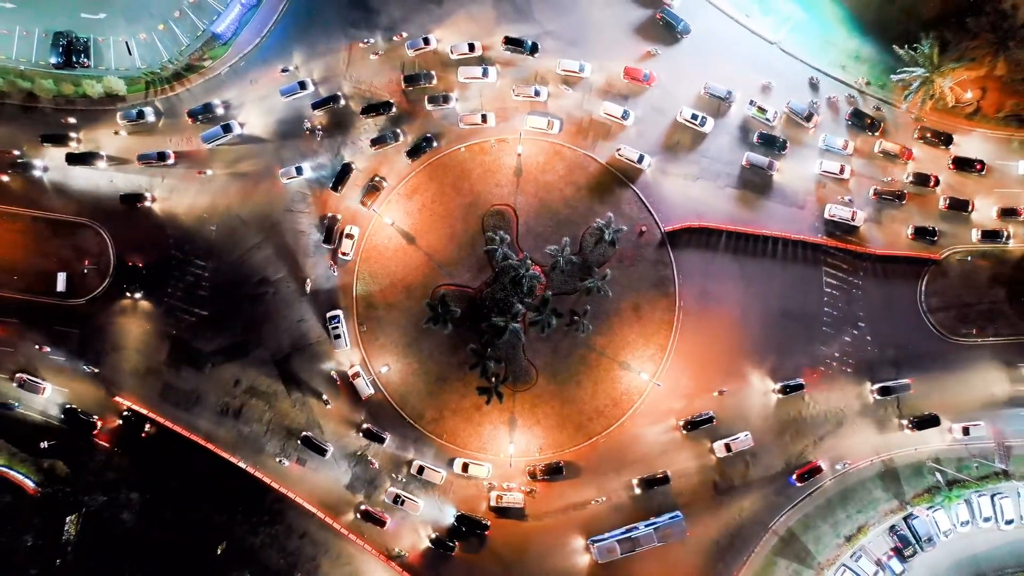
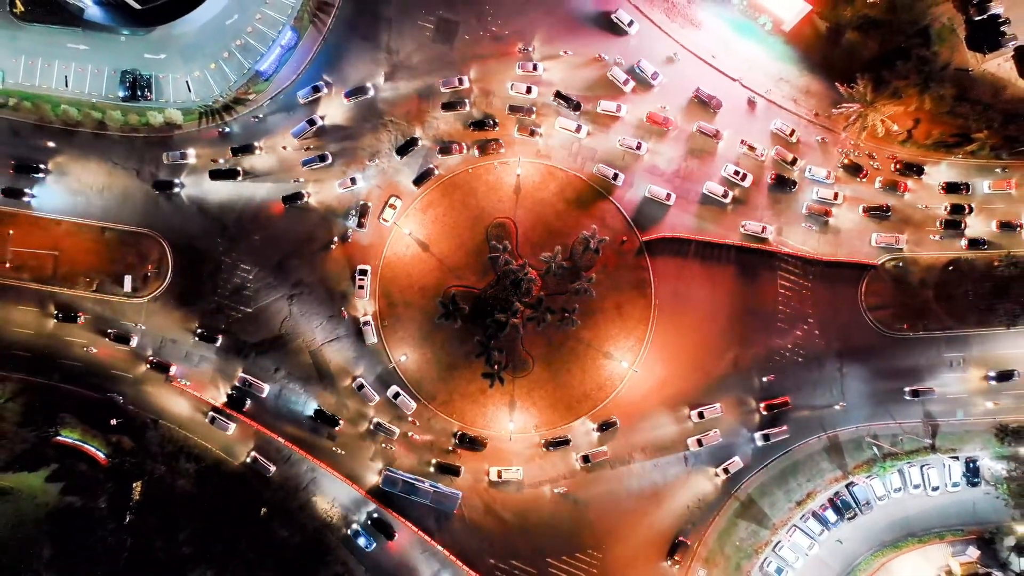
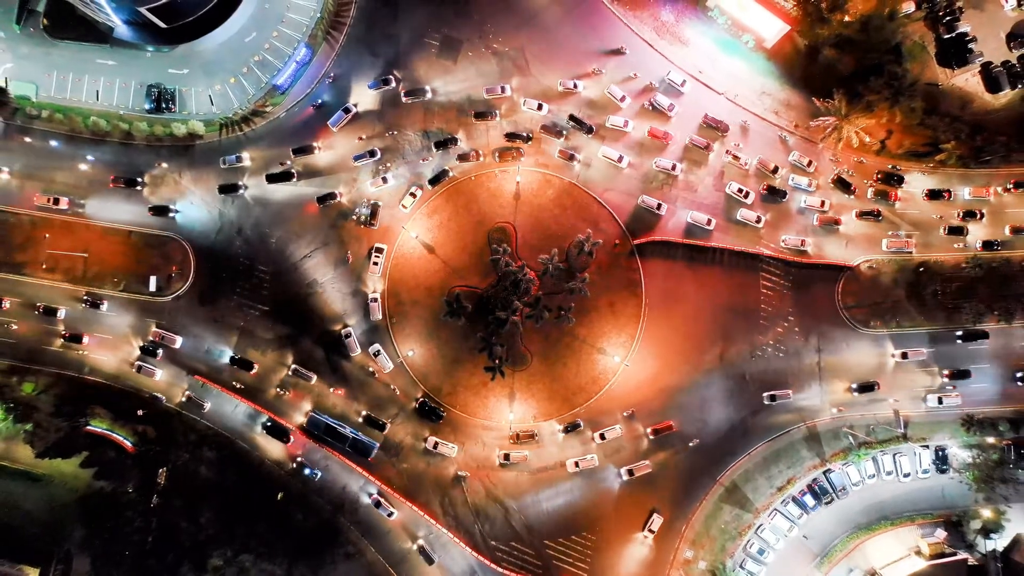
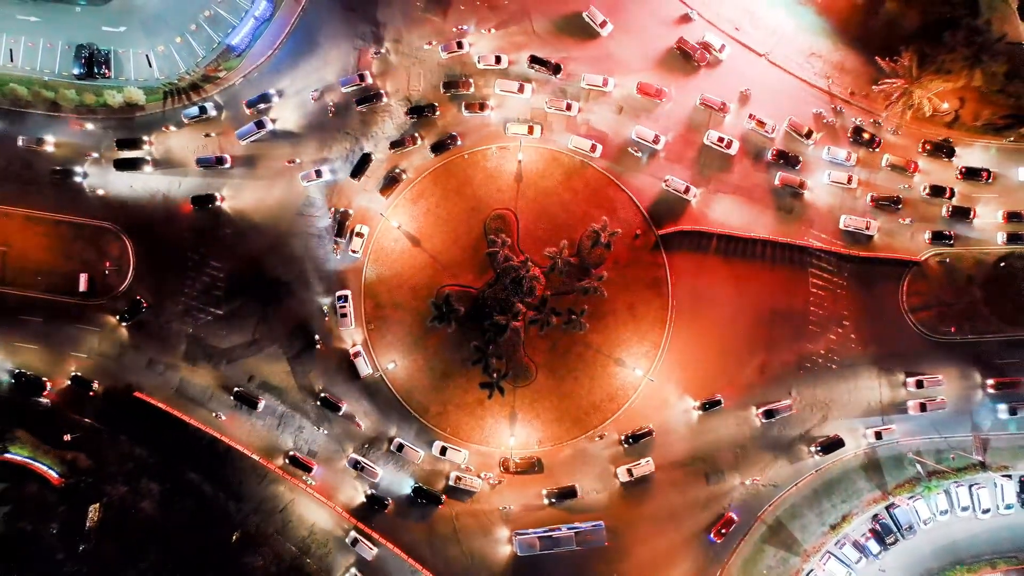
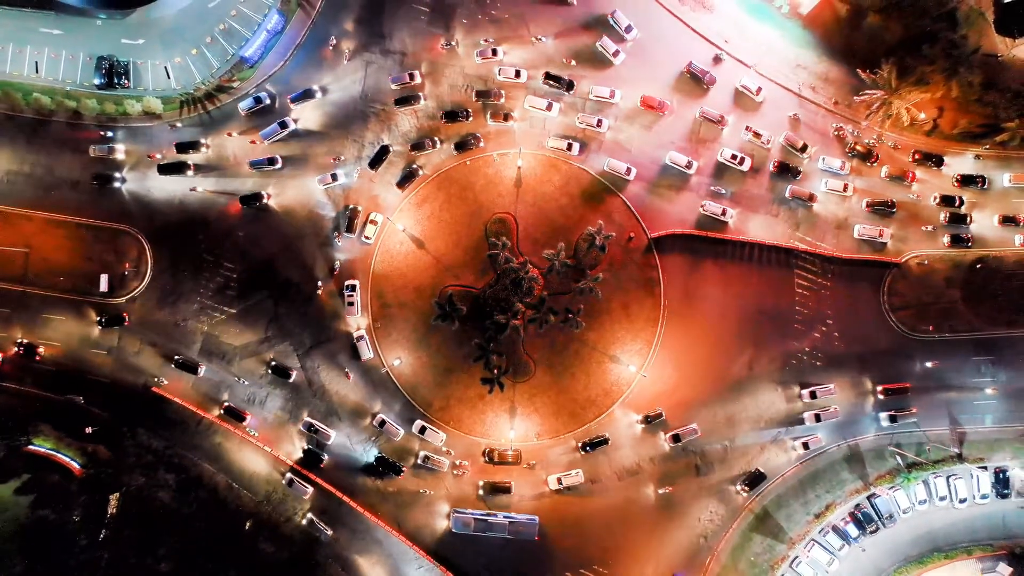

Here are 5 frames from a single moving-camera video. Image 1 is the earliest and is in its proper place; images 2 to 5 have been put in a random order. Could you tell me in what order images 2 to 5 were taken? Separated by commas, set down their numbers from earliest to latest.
4, 5, 2, 3
